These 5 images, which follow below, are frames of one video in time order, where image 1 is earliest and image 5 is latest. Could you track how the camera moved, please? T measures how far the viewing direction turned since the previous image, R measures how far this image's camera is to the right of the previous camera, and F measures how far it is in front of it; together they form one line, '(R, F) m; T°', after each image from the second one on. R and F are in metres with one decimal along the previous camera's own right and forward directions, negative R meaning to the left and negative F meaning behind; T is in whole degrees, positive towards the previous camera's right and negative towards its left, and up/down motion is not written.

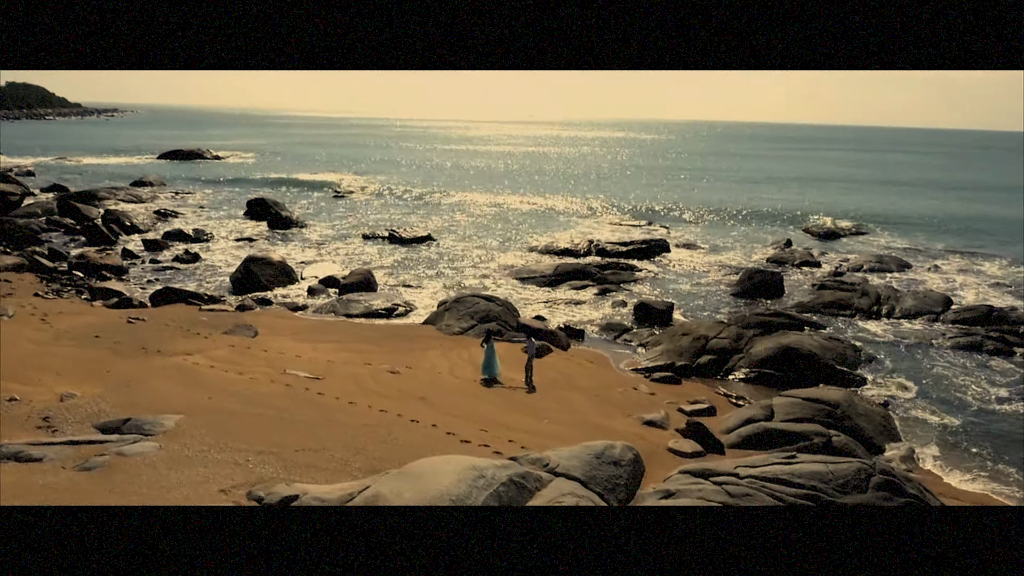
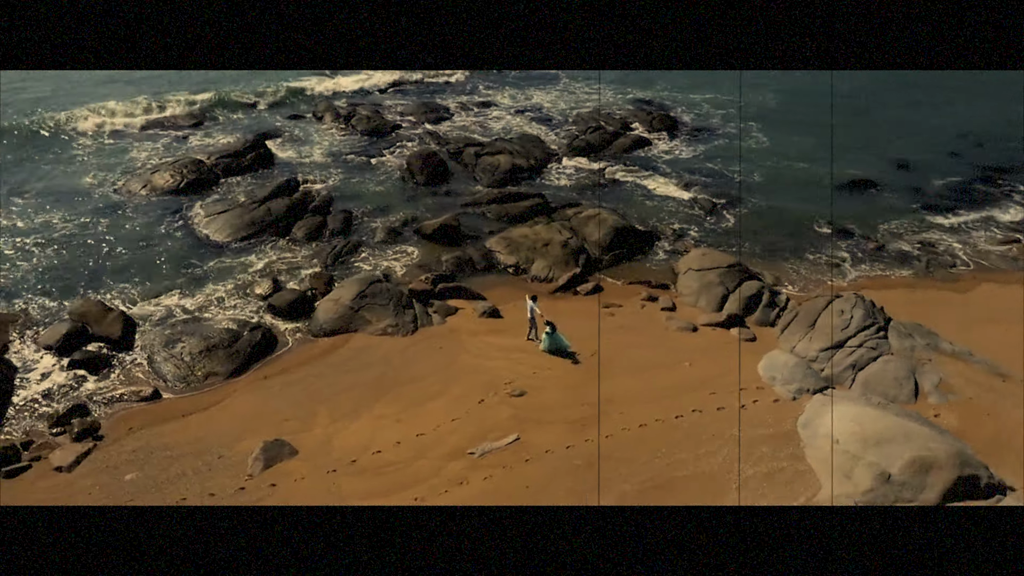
(-8.5, +4.8) m; +53°
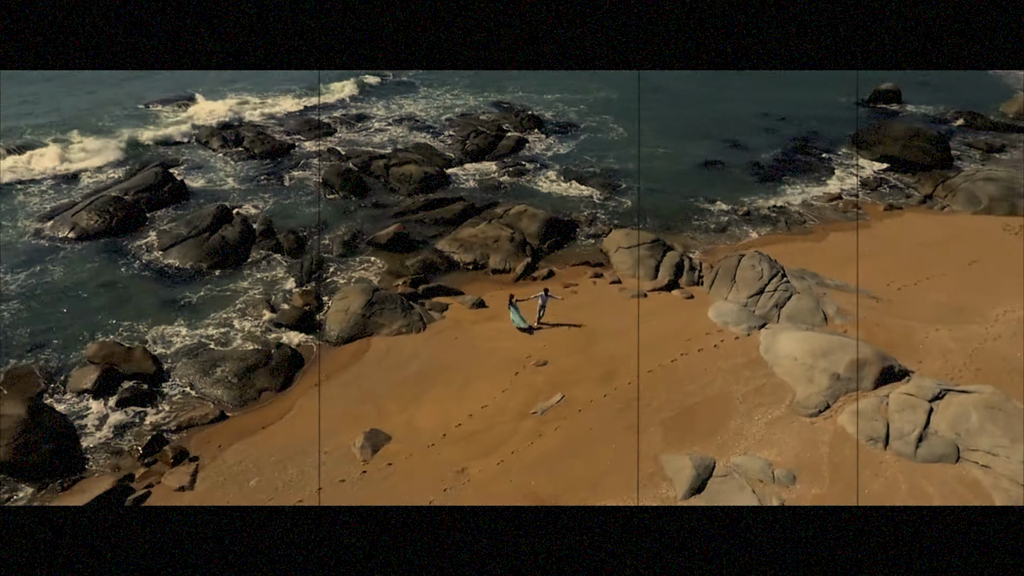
(-3.2, -1.7) m; +14°
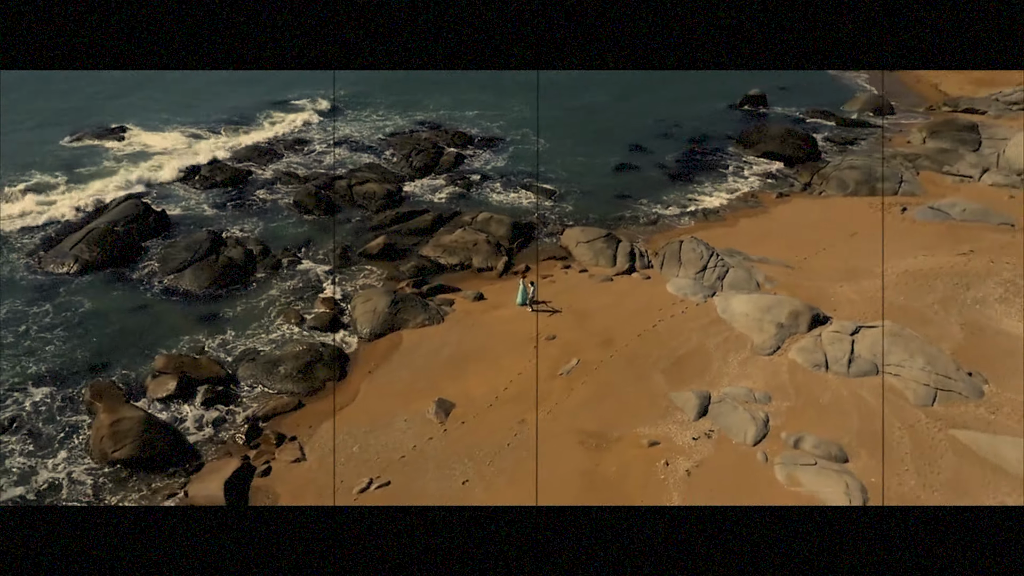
(-2.6, -2.4) m; +9°
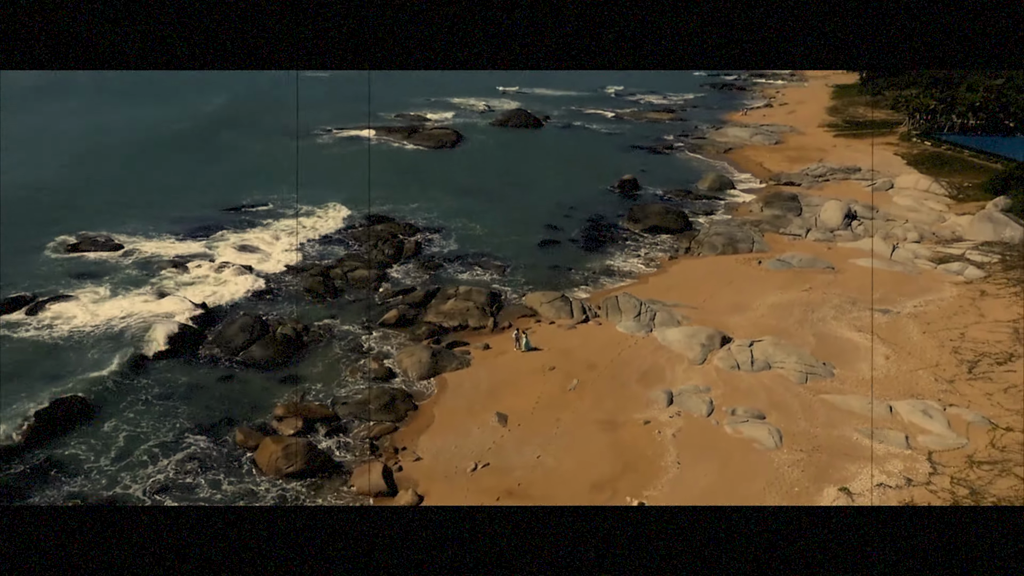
(-4.1, -5.8) m; +11°
